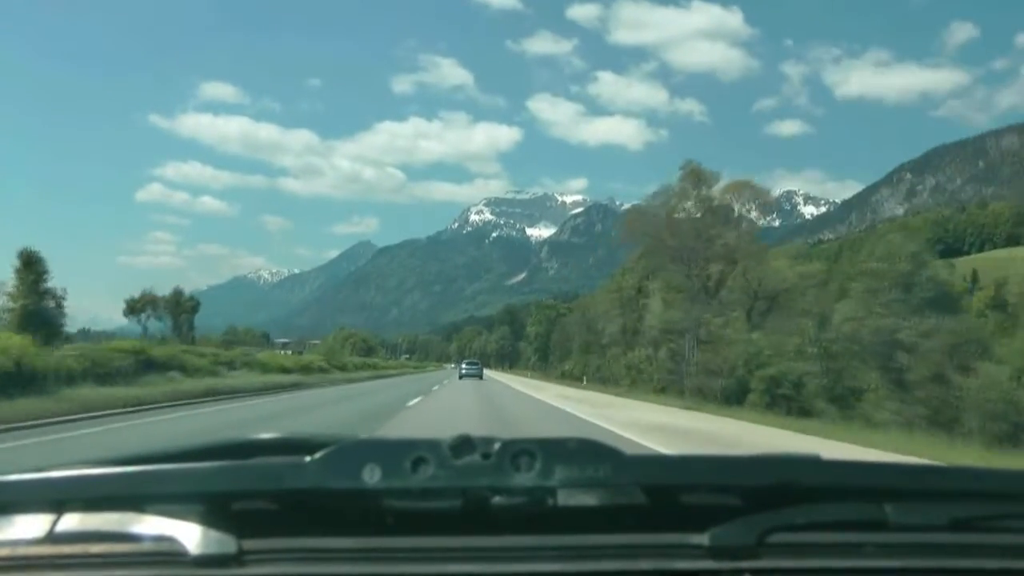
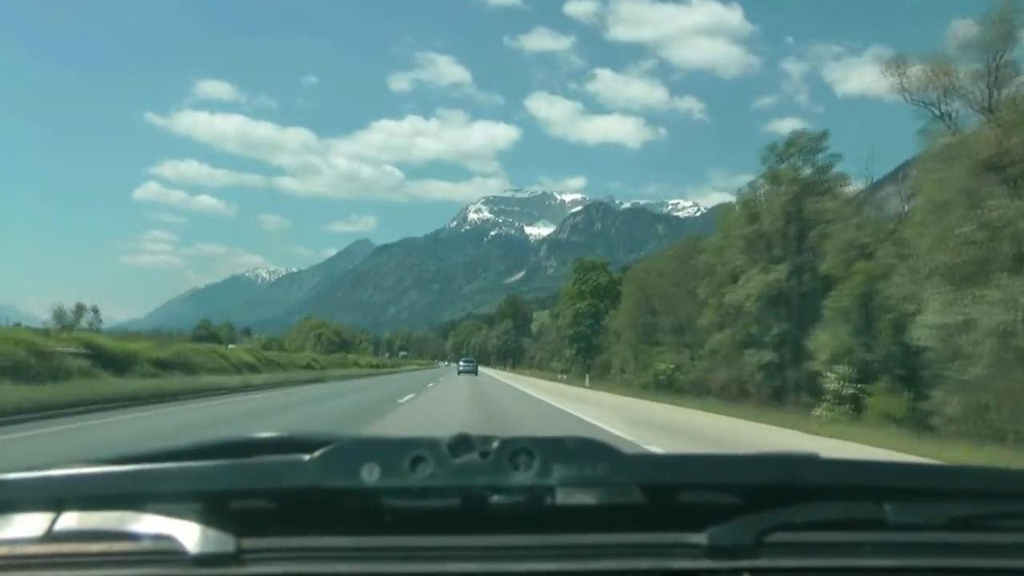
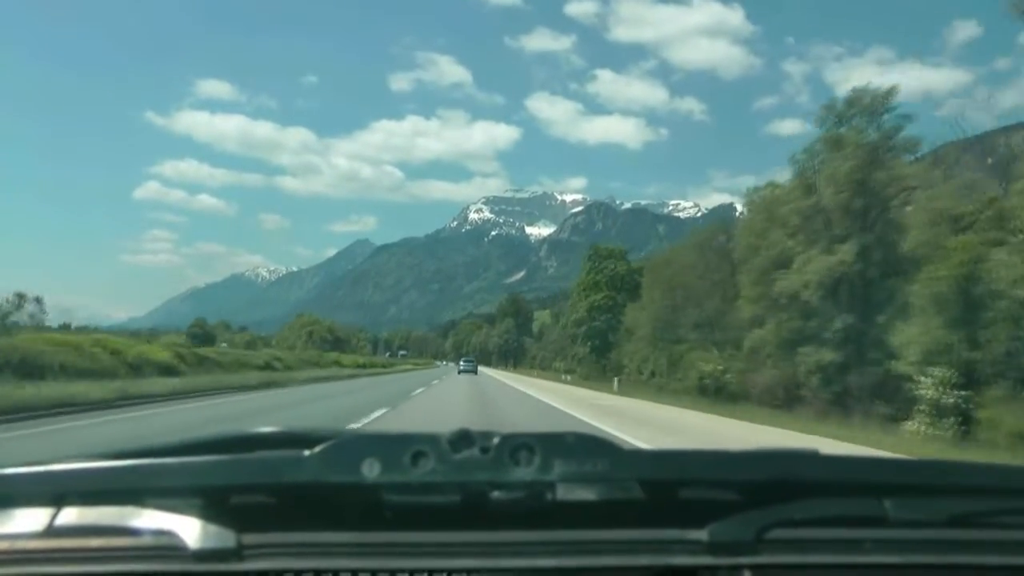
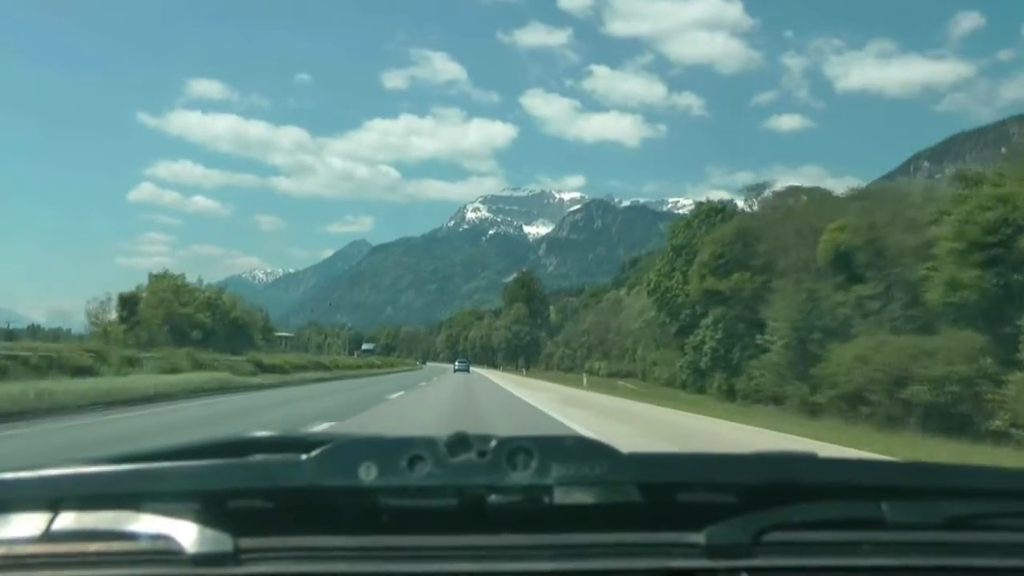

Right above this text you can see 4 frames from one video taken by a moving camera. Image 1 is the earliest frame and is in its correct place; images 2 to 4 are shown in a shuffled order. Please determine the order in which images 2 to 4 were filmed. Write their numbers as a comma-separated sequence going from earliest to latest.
2, 3, 4
